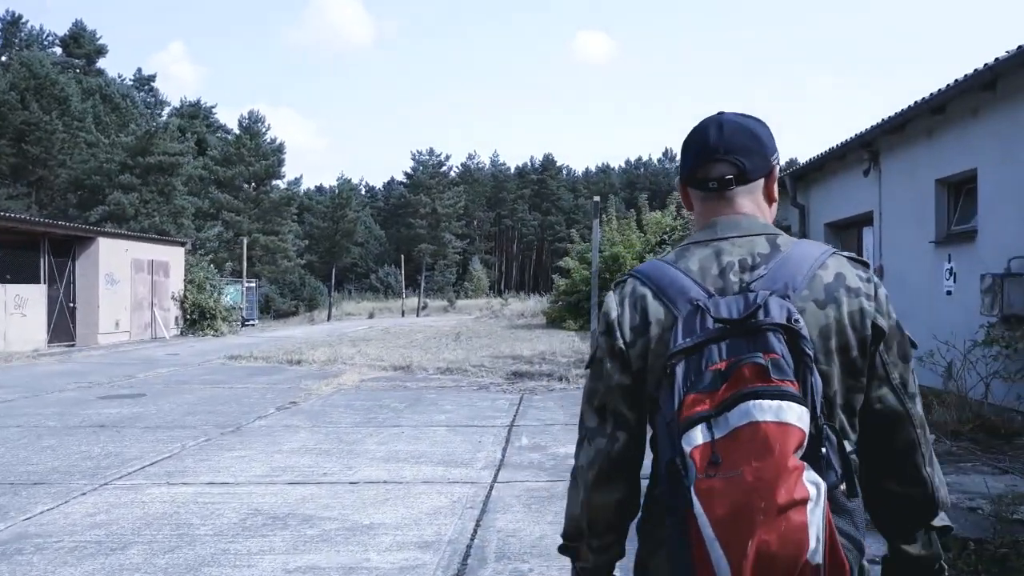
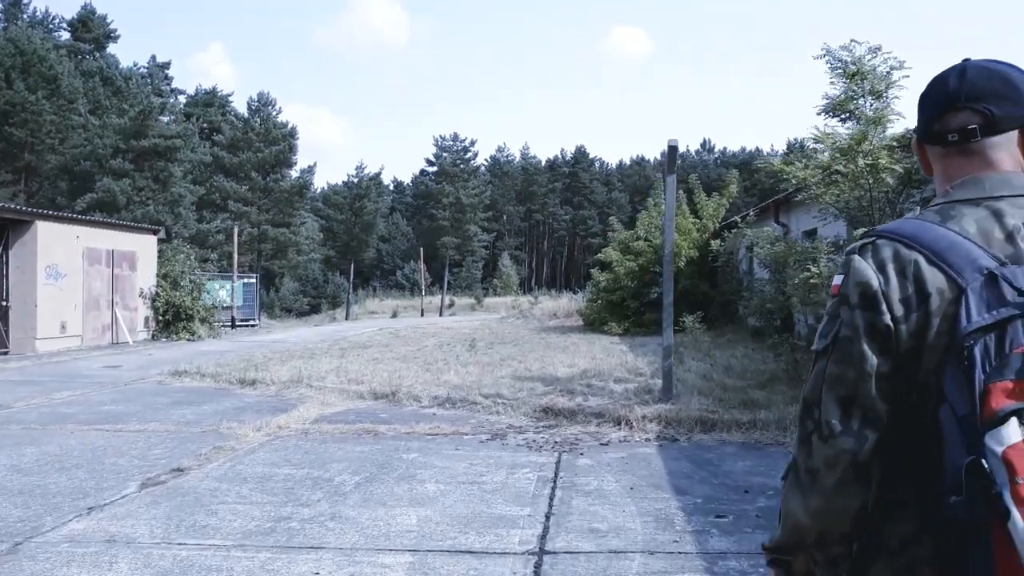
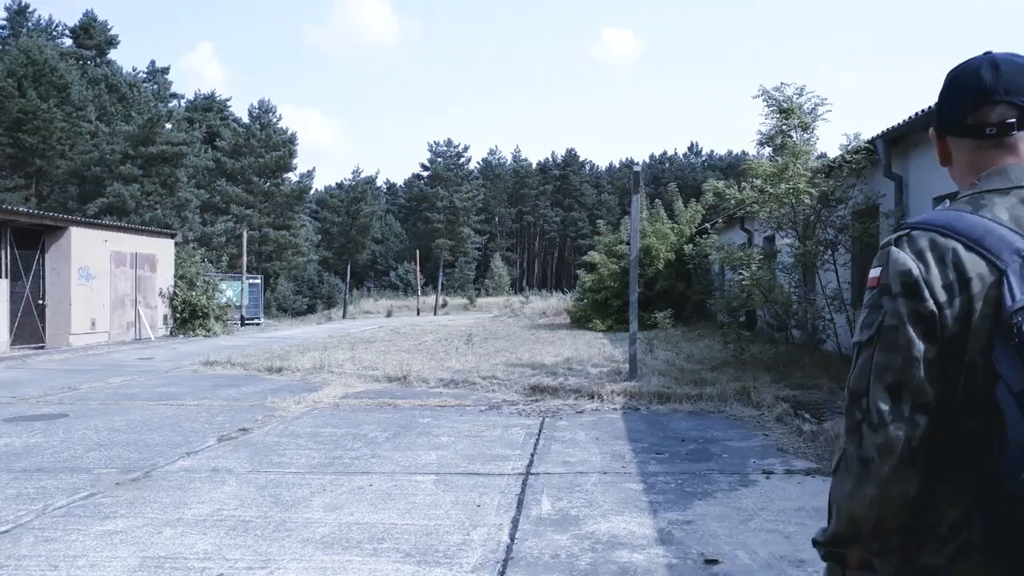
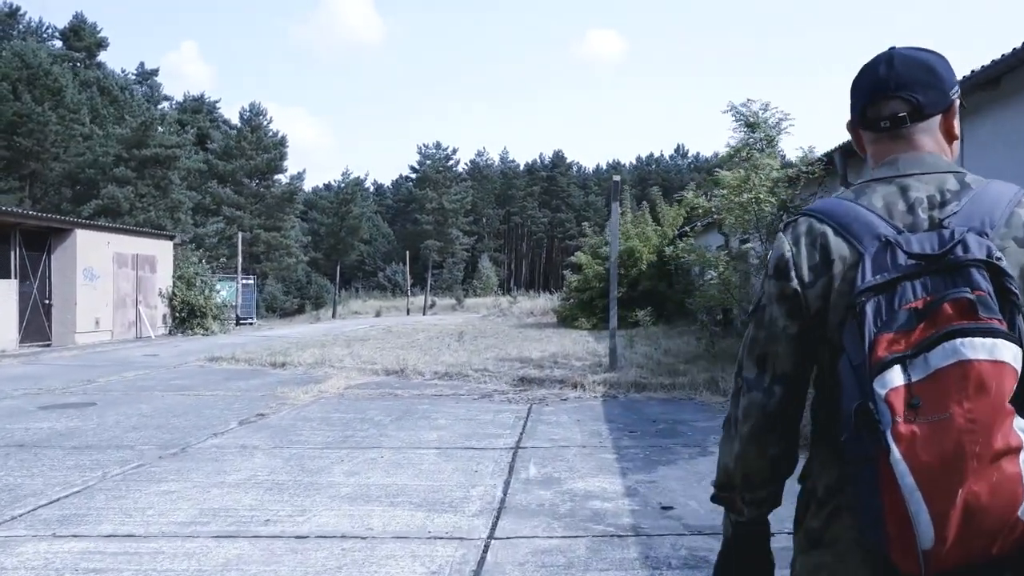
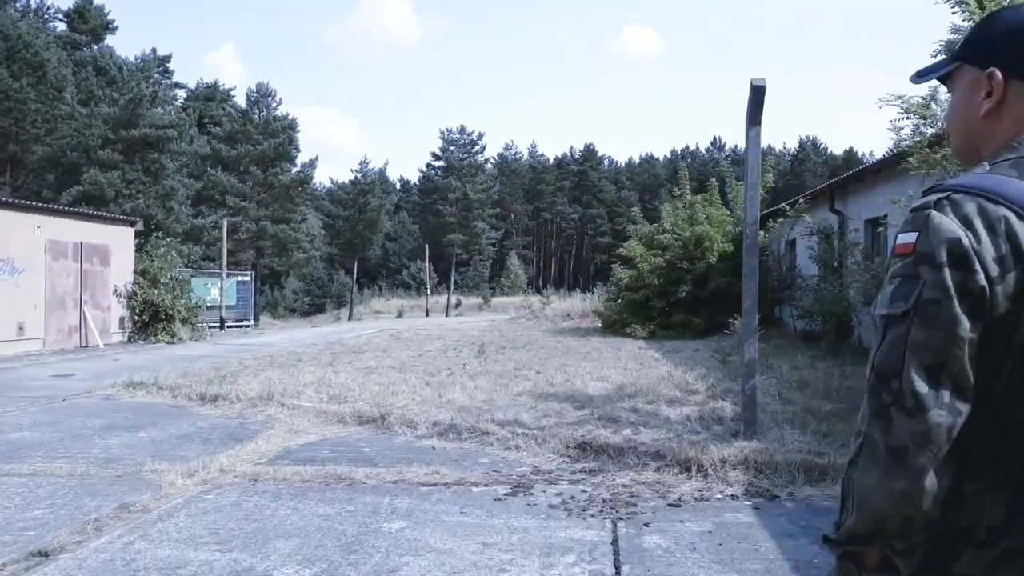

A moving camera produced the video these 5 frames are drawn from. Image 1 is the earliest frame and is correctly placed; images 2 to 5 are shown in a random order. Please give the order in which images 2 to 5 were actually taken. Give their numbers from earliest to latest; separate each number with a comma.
4, 3, 2, 5
